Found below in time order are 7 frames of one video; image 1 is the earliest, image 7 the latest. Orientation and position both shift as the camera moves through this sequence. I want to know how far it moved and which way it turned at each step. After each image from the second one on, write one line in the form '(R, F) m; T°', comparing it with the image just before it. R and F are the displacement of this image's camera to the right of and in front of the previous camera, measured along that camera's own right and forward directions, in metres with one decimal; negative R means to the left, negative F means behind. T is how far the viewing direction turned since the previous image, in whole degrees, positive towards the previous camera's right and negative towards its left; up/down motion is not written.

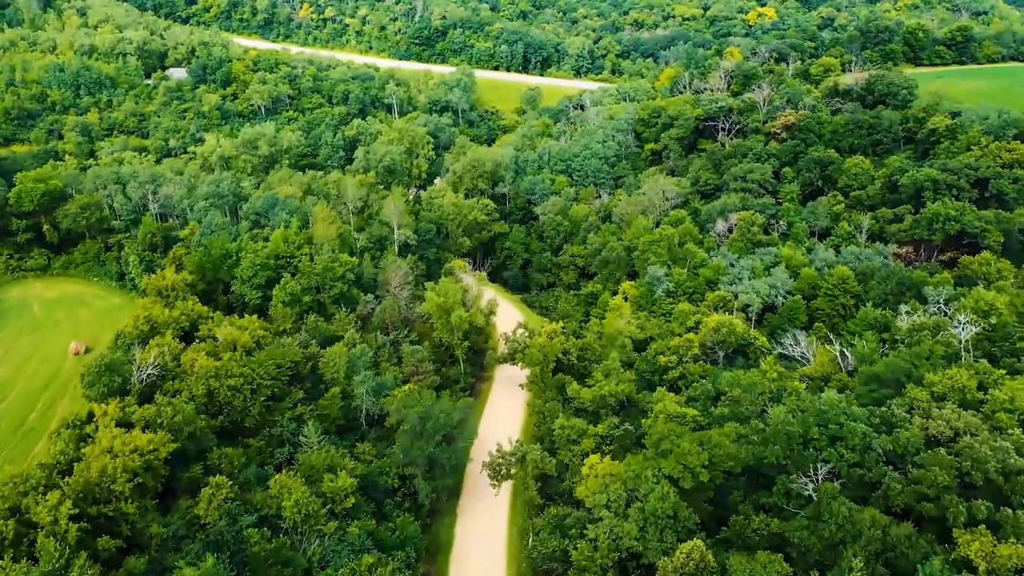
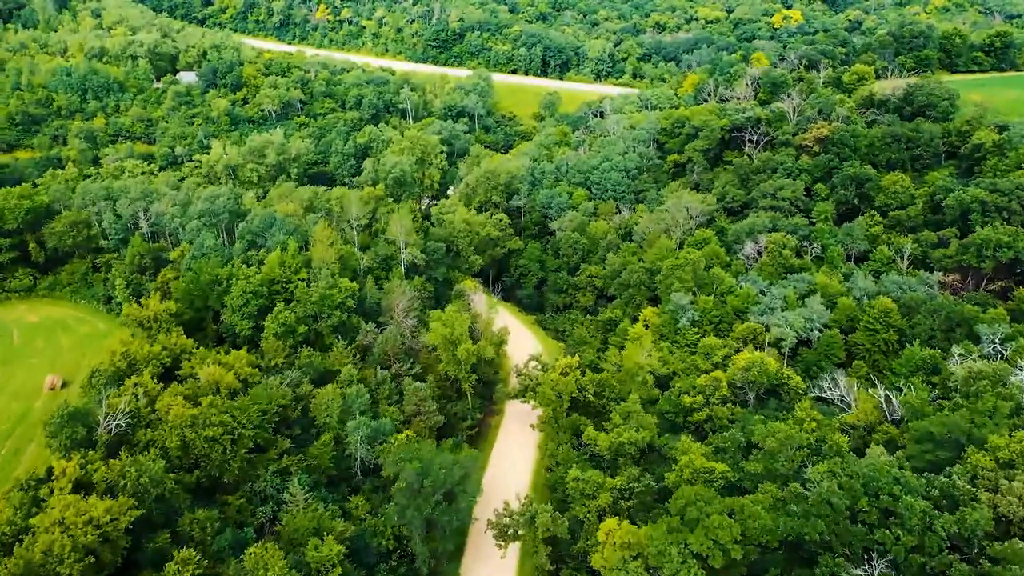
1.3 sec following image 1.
(+0.4, +4.8) m; -1°
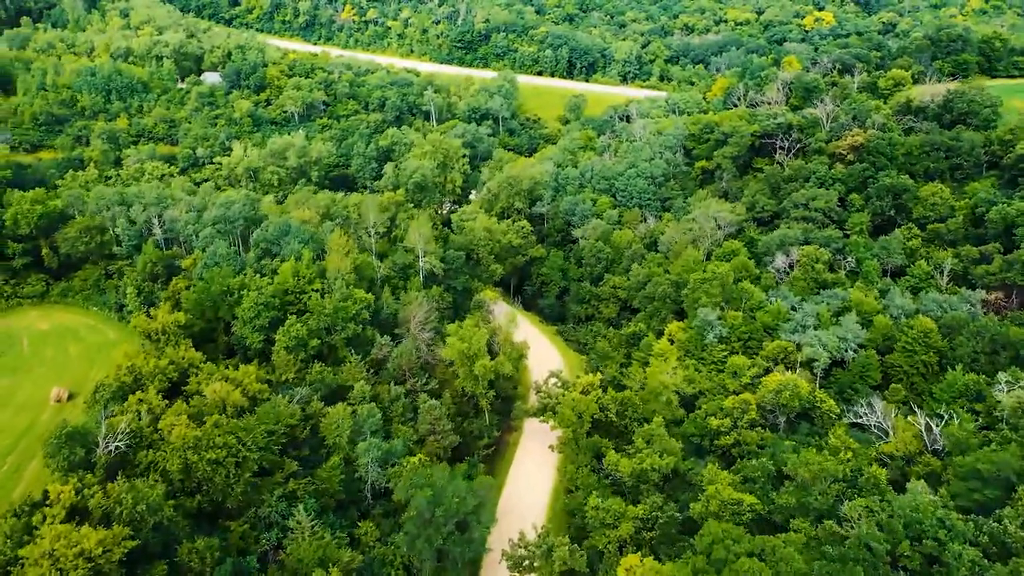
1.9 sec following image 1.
(+0.2, +2.2) m; -2°
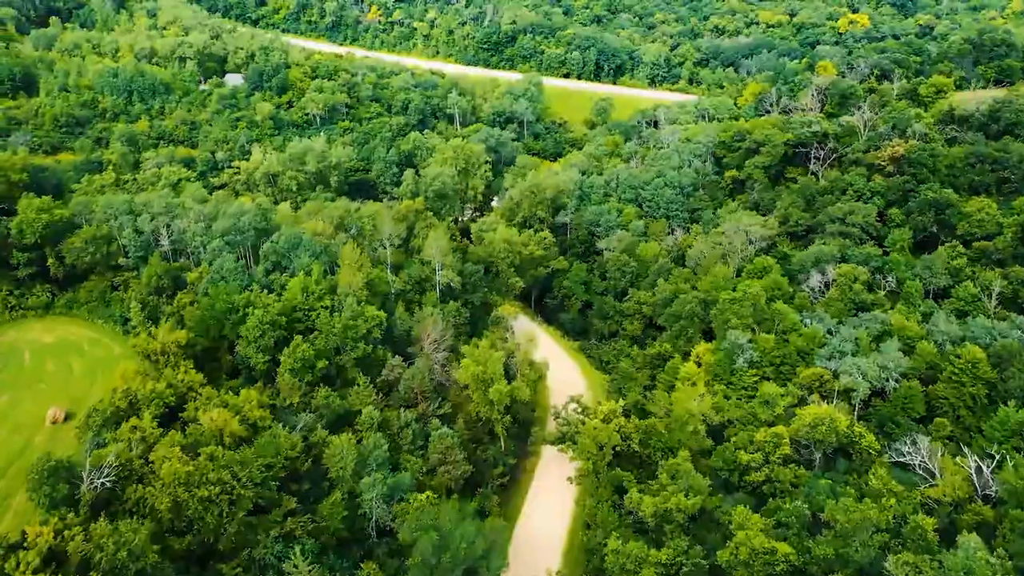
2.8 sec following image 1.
(+0.4, +3.0) m; -2°
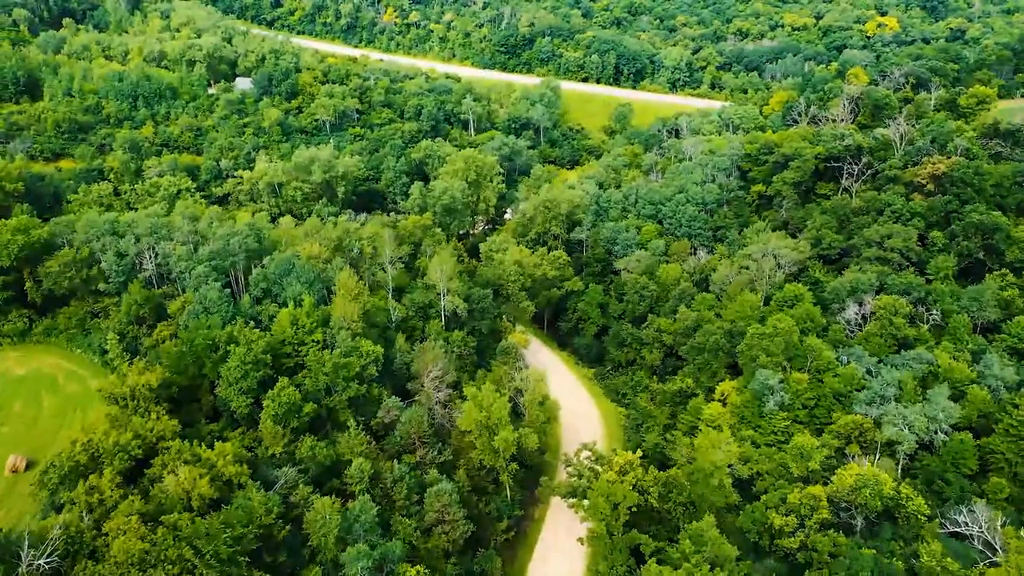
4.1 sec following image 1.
(+0.6, +4.9) m; -1°
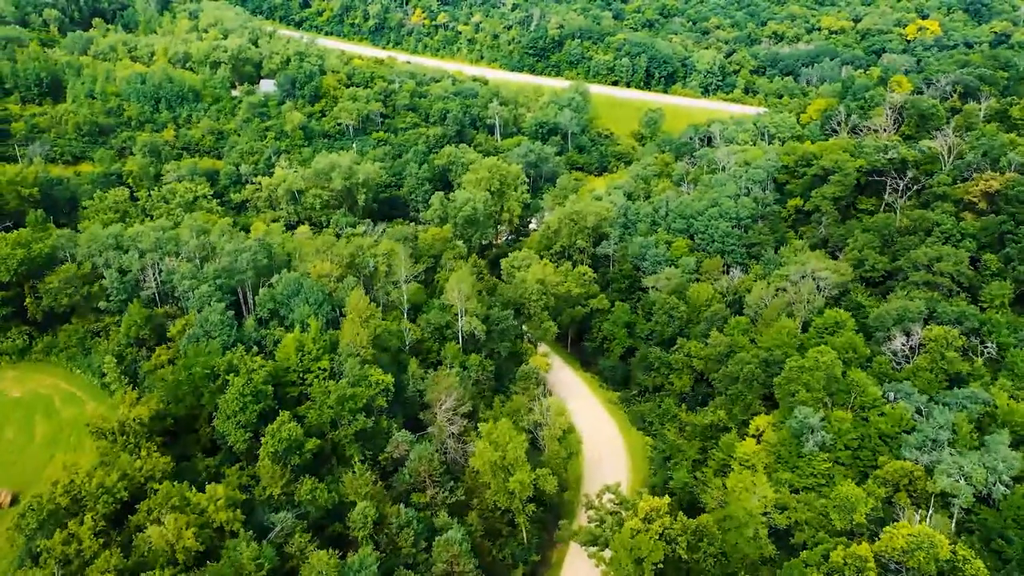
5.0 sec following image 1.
(+0.4, +3.6) m; -2°
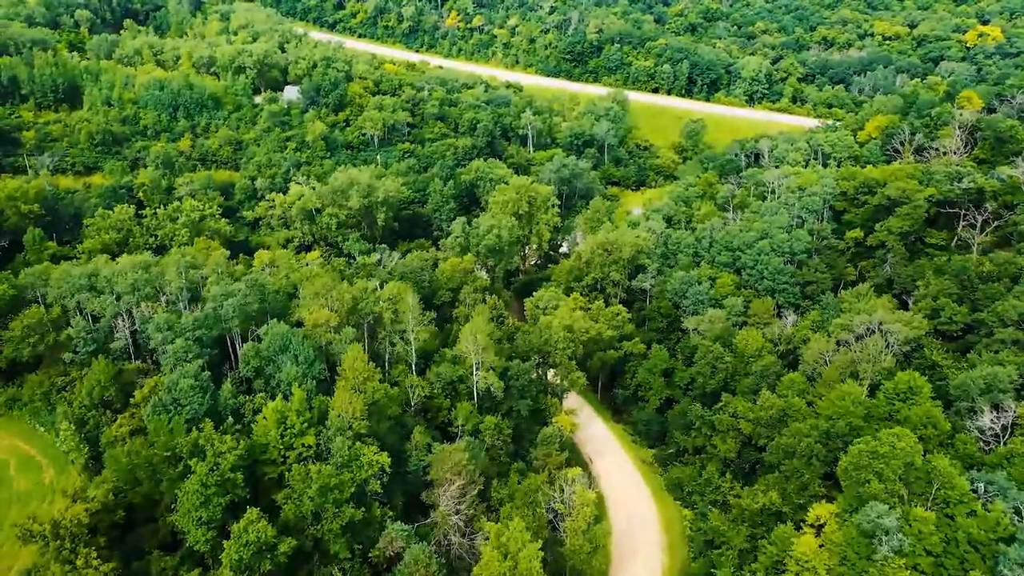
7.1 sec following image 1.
(+0.8, +7.5) m; -2°
